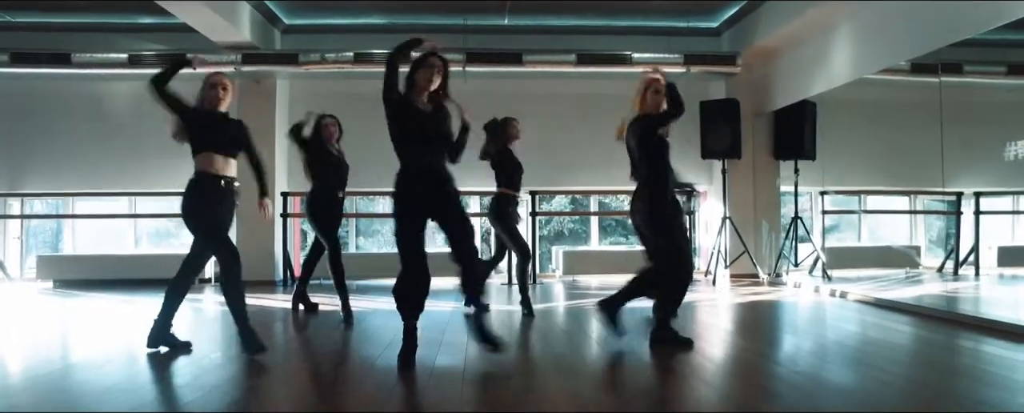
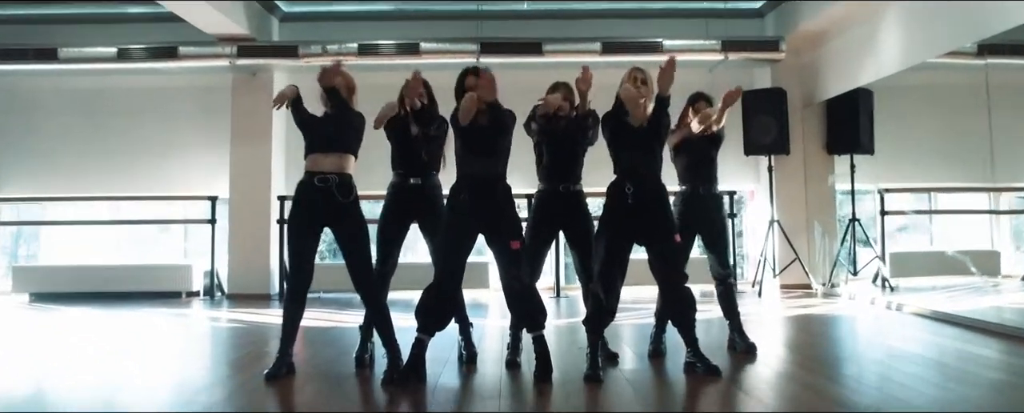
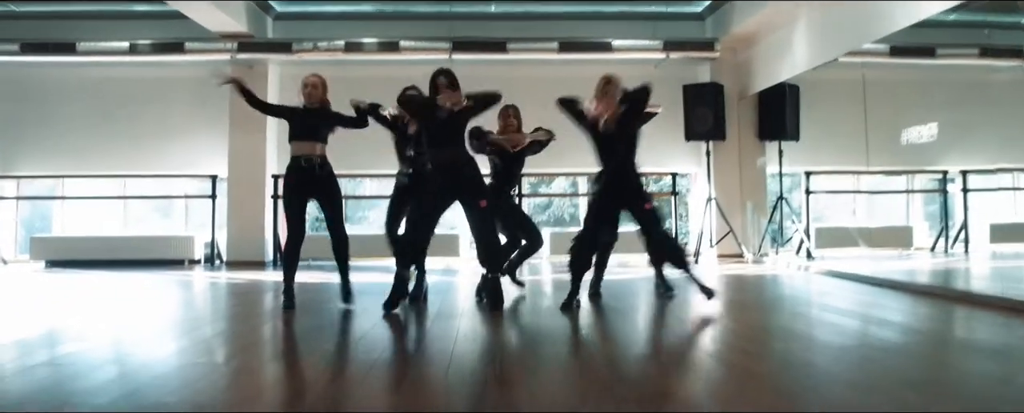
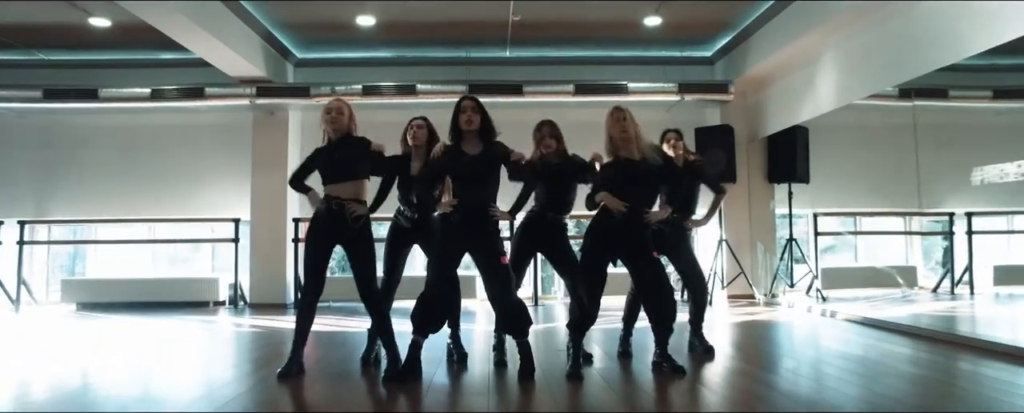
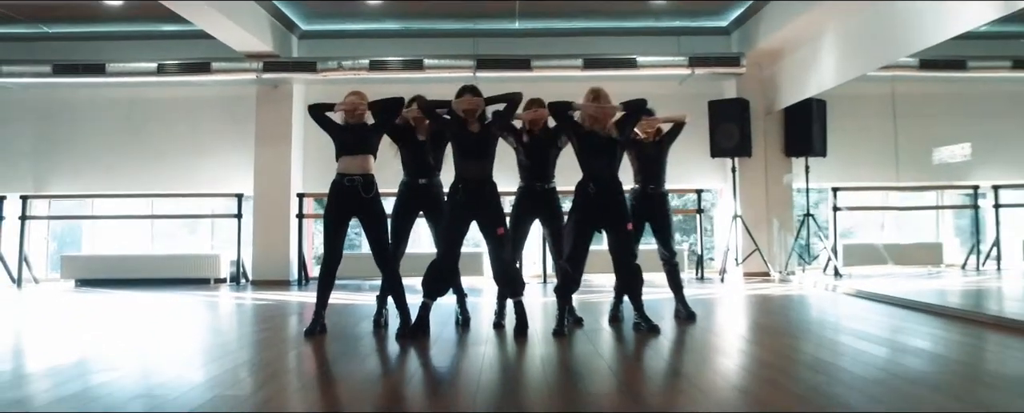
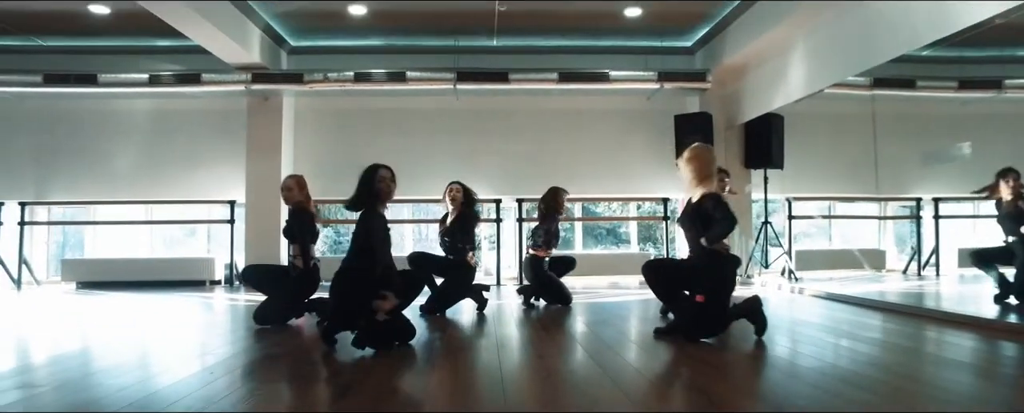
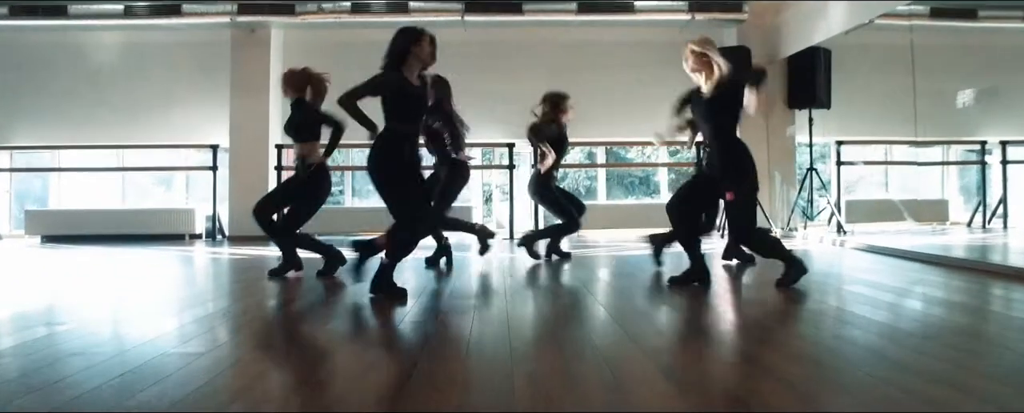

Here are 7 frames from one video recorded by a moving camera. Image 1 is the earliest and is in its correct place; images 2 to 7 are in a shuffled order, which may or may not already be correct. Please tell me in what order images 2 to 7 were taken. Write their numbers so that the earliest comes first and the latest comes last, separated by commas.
4, 2, 5, 3, 7, 6
